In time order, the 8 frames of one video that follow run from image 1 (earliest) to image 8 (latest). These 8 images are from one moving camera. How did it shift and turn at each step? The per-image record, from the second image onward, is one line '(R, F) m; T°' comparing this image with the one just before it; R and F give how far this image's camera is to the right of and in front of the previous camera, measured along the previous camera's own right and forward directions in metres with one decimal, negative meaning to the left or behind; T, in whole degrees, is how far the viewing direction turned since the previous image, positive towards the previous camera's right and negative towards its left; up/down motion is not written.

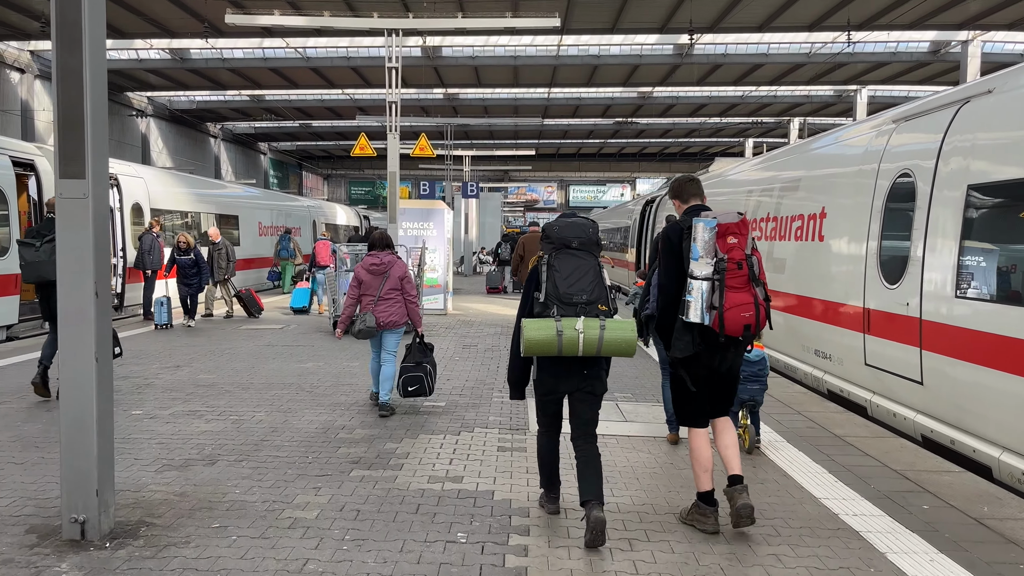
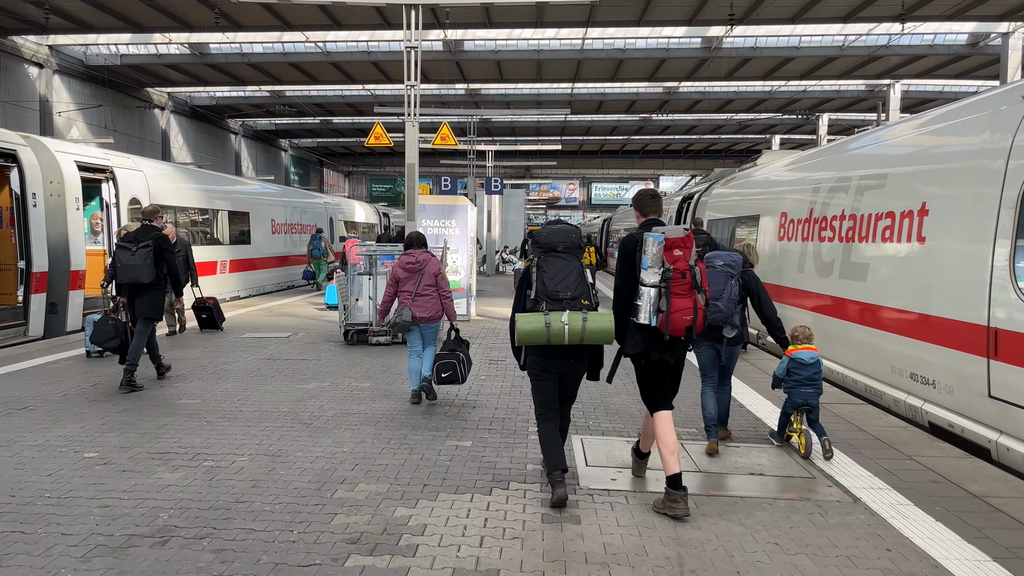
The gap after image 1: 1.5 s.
(-0.1, +1.0) m; -1°
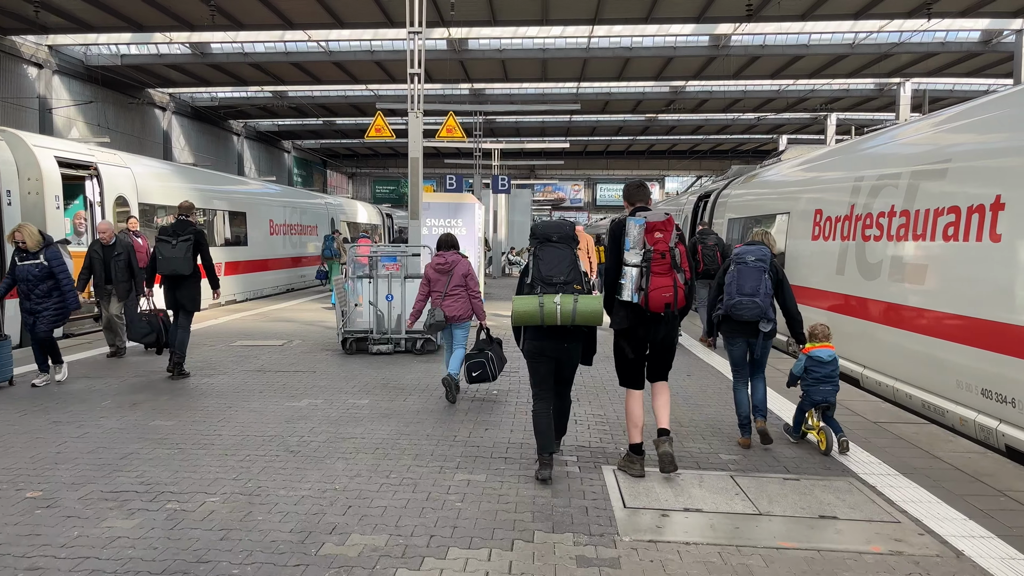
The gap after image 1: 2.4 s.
(-0.1, +0.6) m; 0°
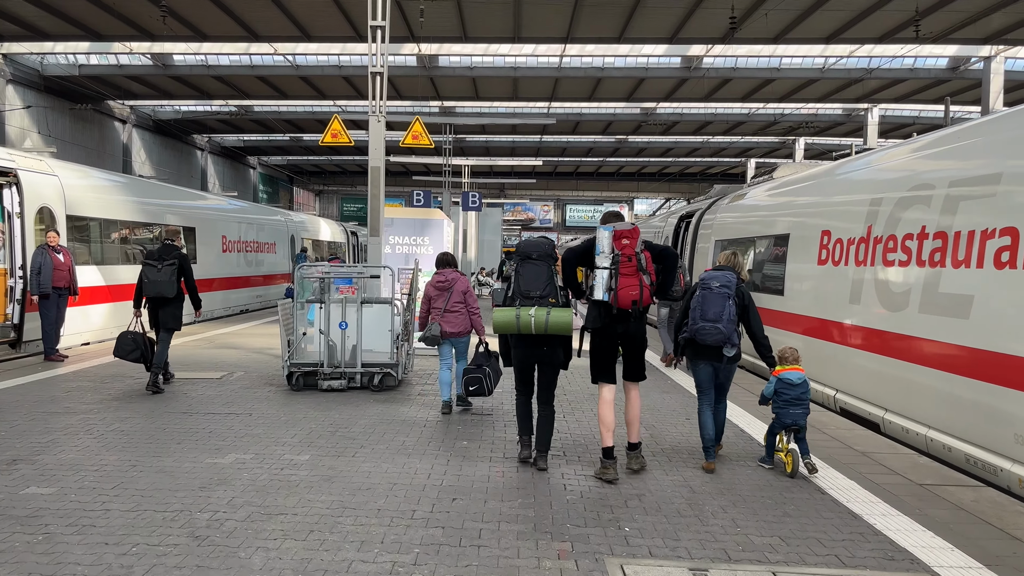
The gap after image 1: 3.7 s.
(0.0, +0.9) m; +2°
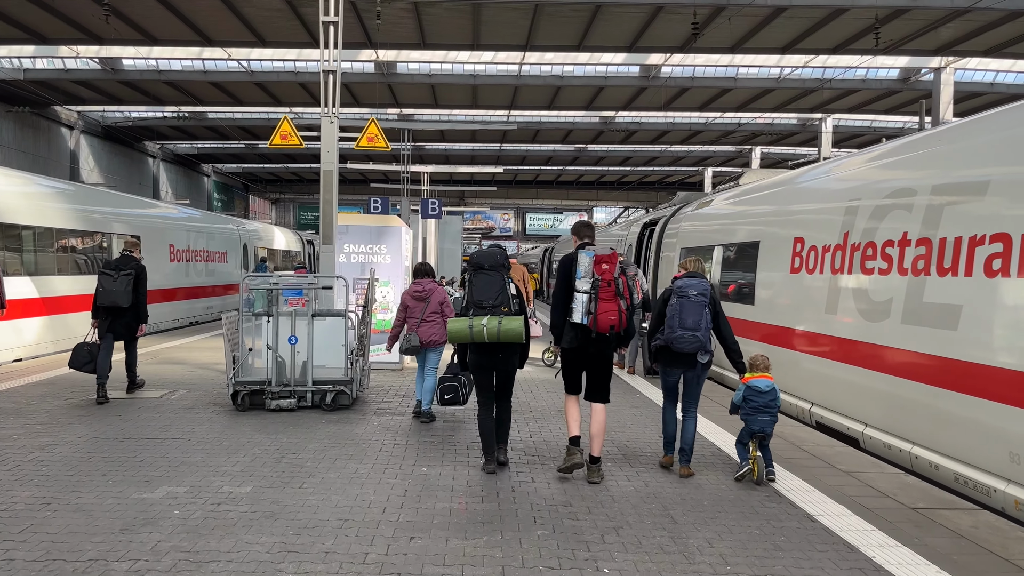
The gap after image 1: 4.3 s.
(0.0, +0.3) m; +3°
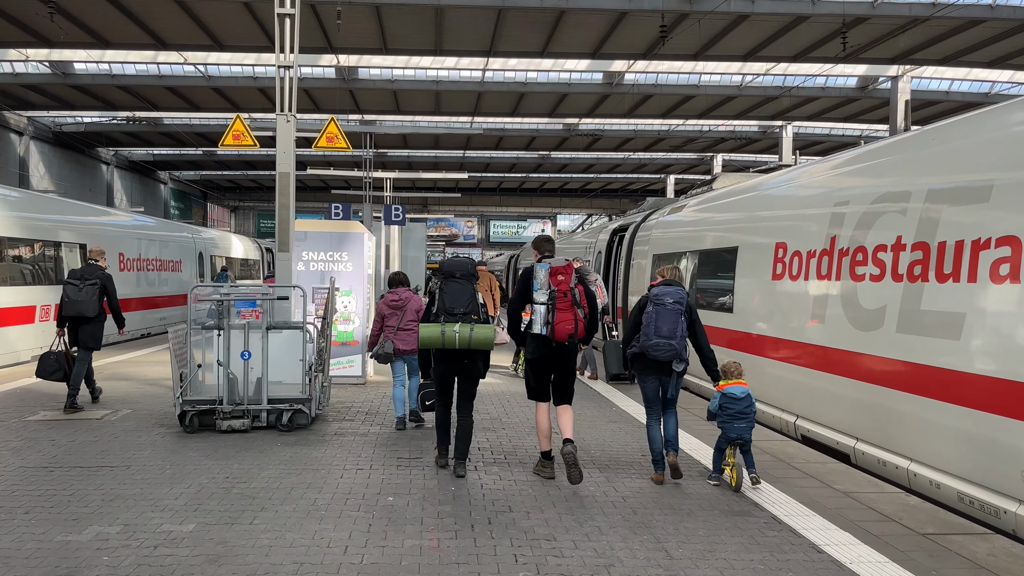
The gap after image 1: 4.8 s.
(0.0, +0.4) m; +3°
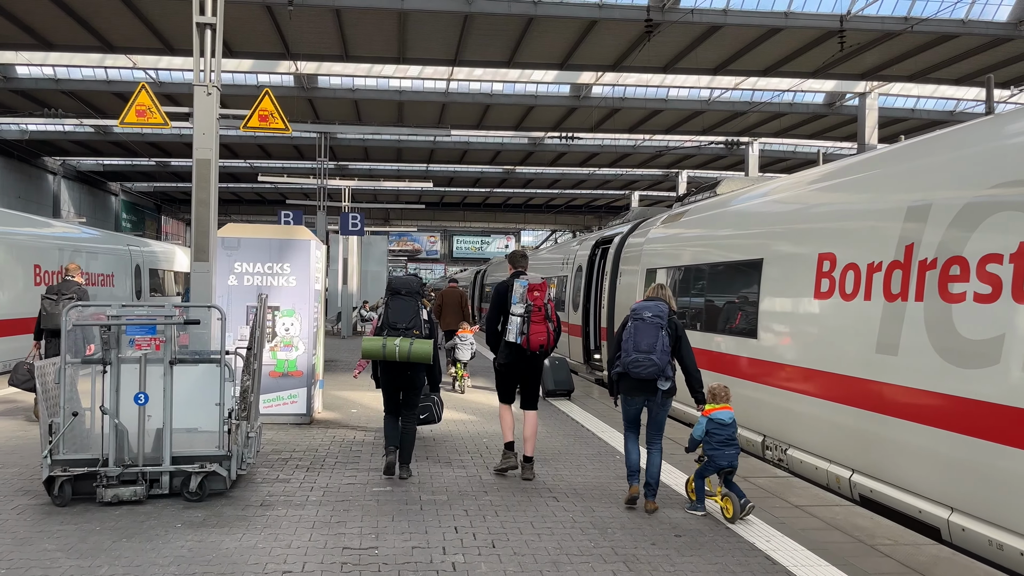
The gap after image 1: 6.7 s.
(-0.1, +1.3) m; +3°
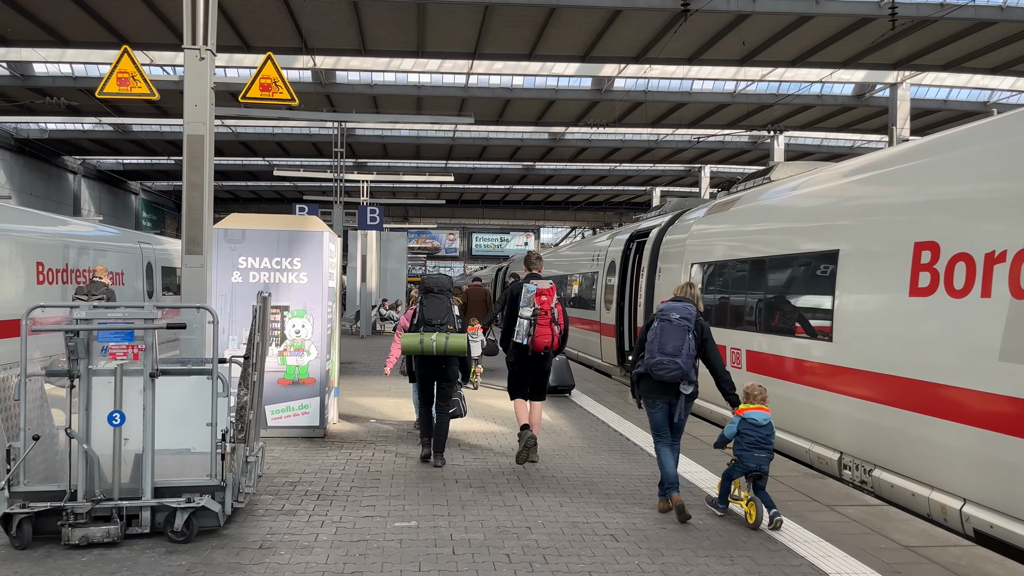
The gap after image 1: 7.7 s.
(-0.1, +0.7) m; -1°
